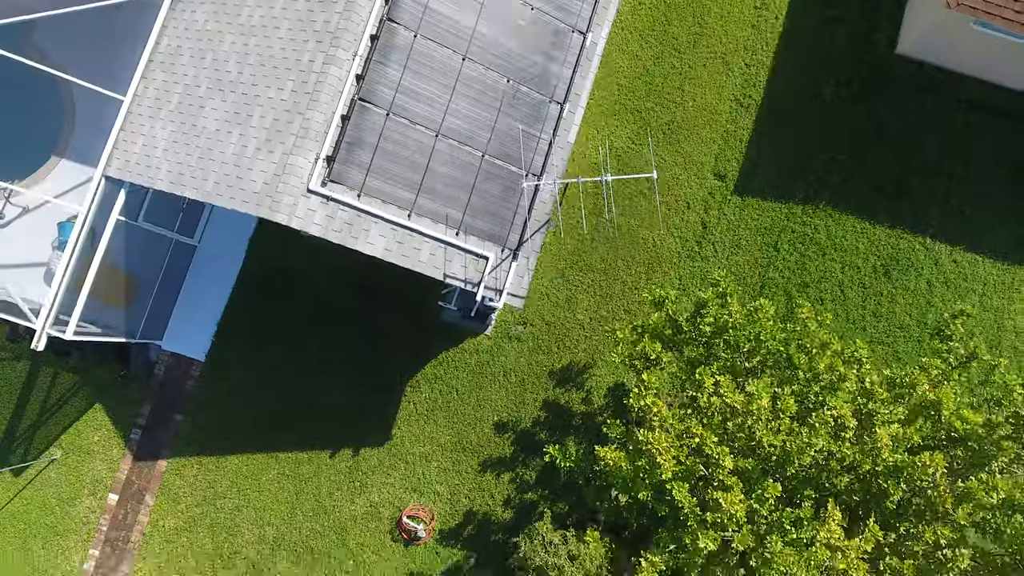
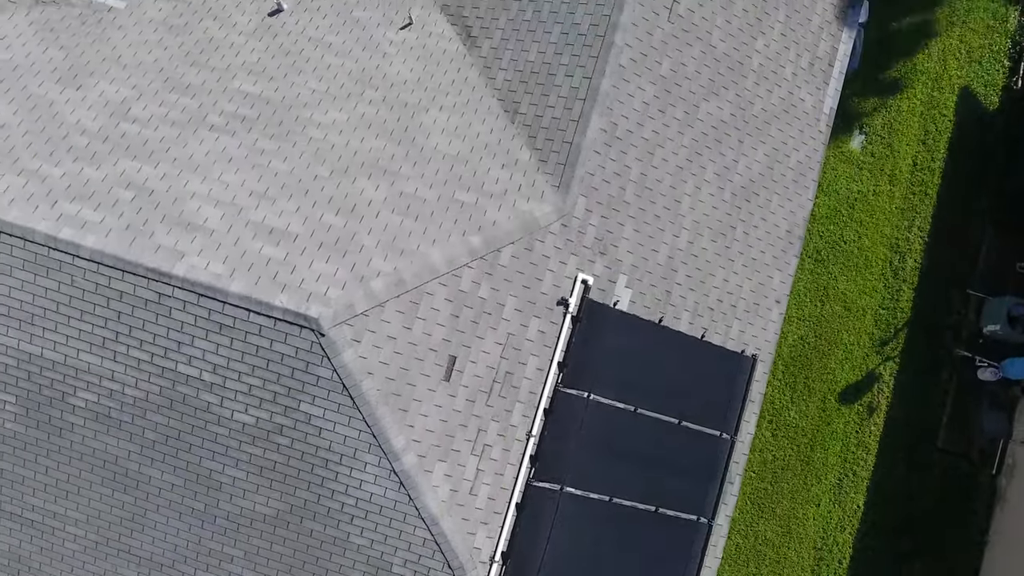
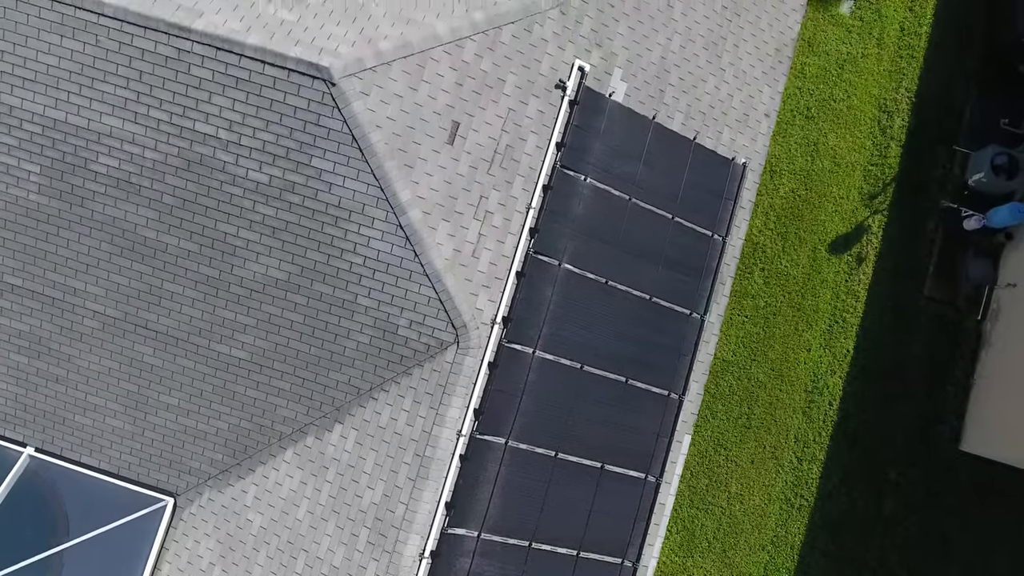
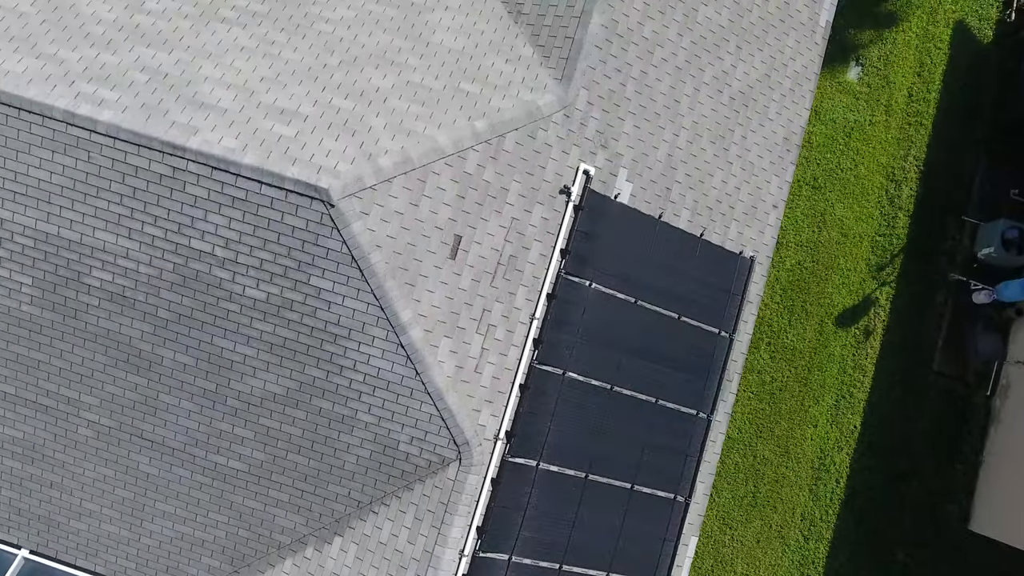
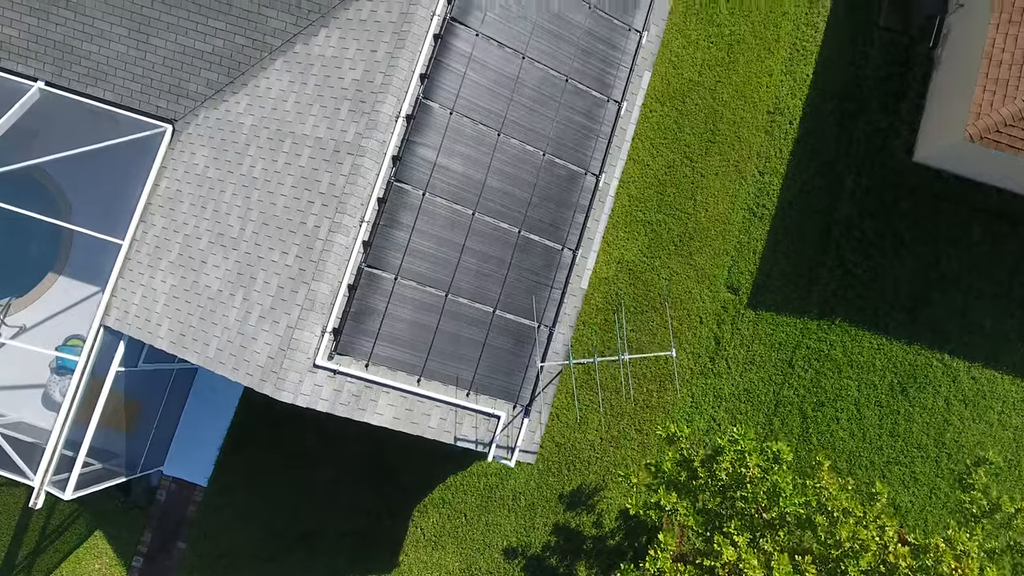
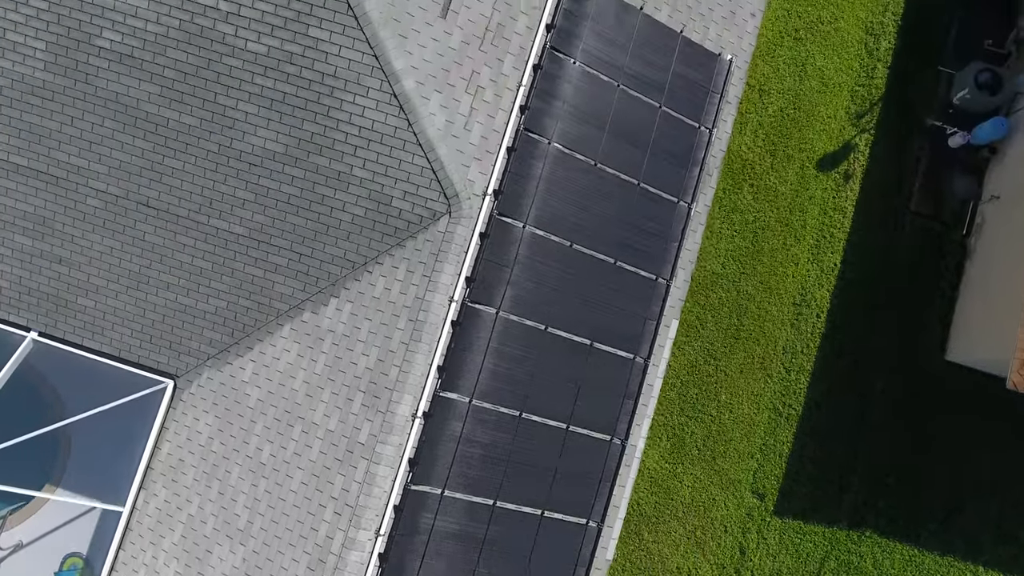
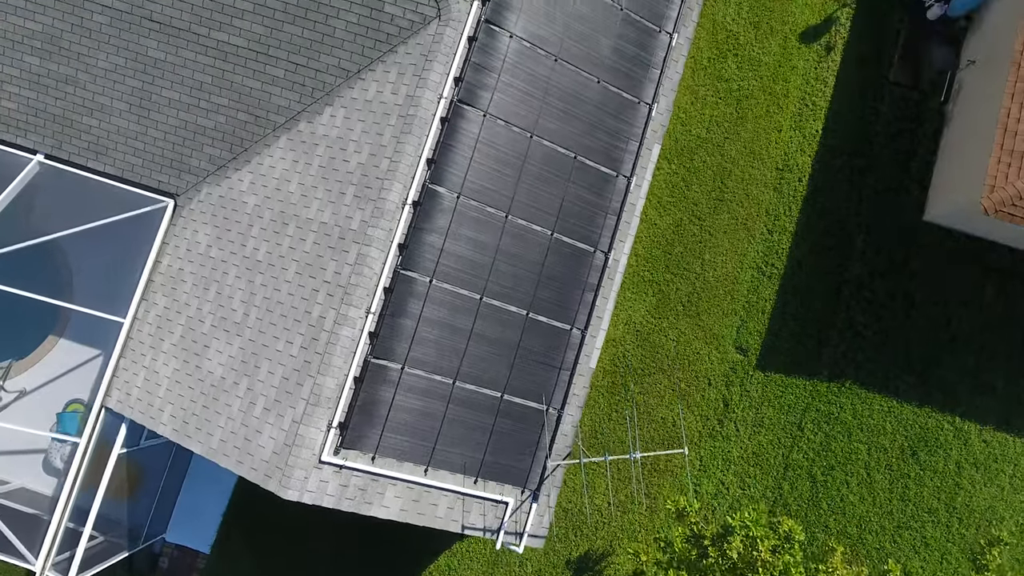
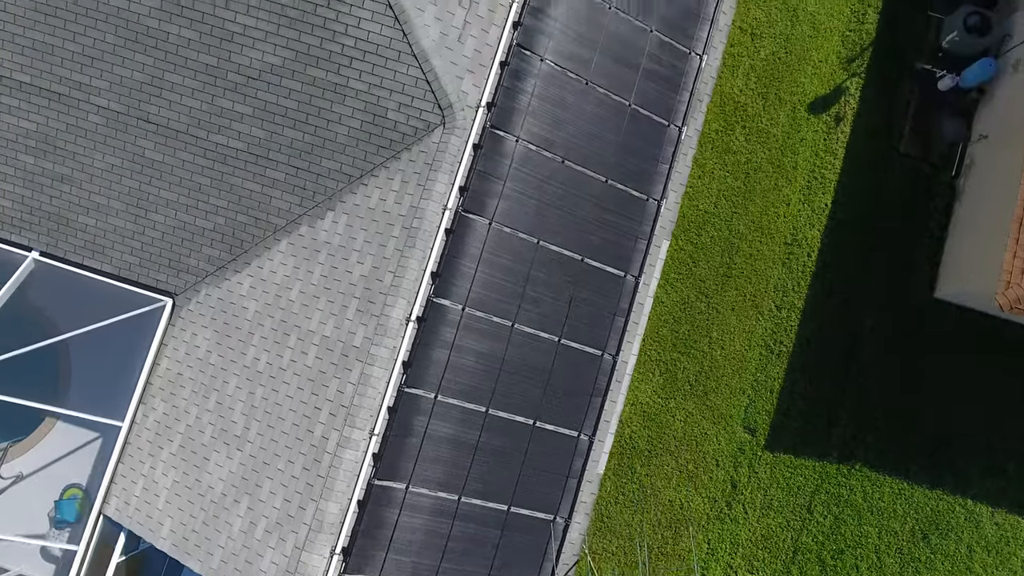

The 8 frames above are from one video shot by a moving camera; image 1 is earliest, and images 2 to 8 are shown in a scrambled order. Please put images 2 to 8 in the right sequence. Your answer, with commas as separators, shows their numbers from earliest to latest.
5, 7, 8, 6, 3, 4, 2
